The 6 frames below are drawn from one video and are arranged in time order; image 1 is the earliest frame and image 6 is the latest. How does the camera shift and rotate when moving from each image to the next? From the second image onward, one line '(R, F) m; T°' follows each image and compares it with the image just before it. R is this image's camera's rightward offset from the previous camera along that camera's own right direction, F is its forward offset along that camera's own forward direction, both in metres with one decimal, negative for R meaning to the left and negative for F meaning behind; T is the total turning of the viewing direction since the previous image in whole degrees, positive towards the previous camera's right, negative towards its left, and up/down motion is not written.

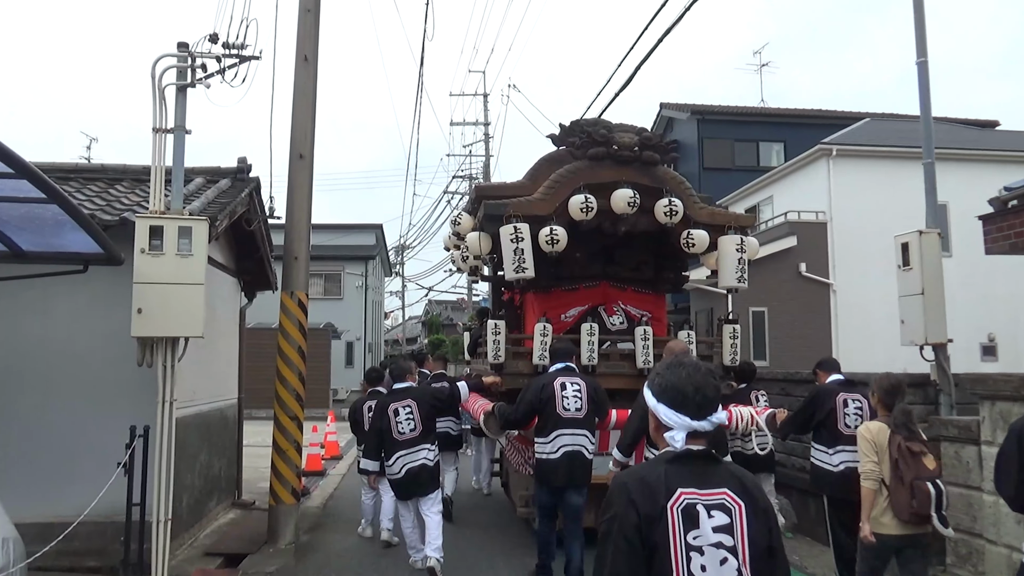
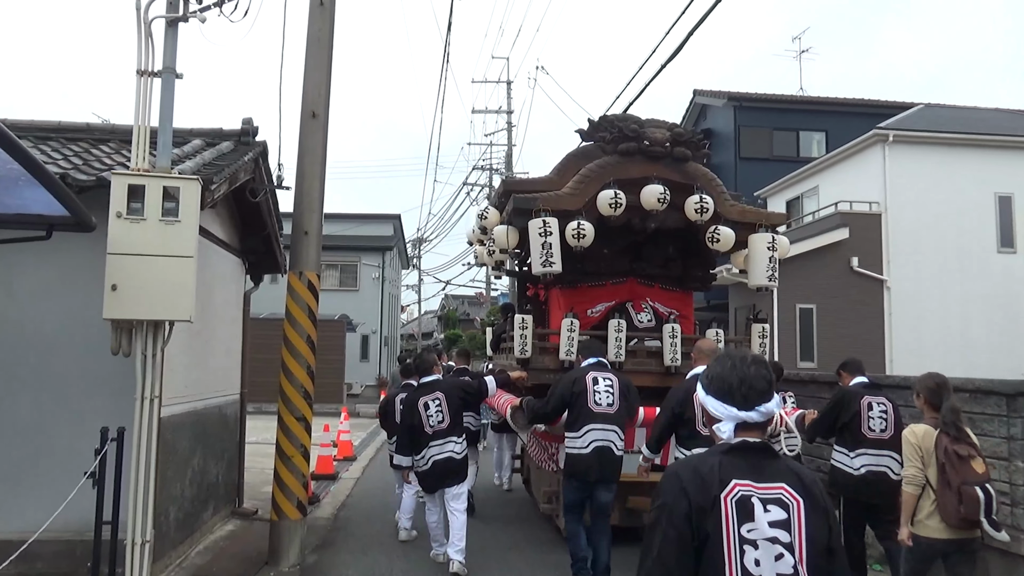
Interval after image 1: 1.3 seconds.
(-0.1, +0.6) m; -1°
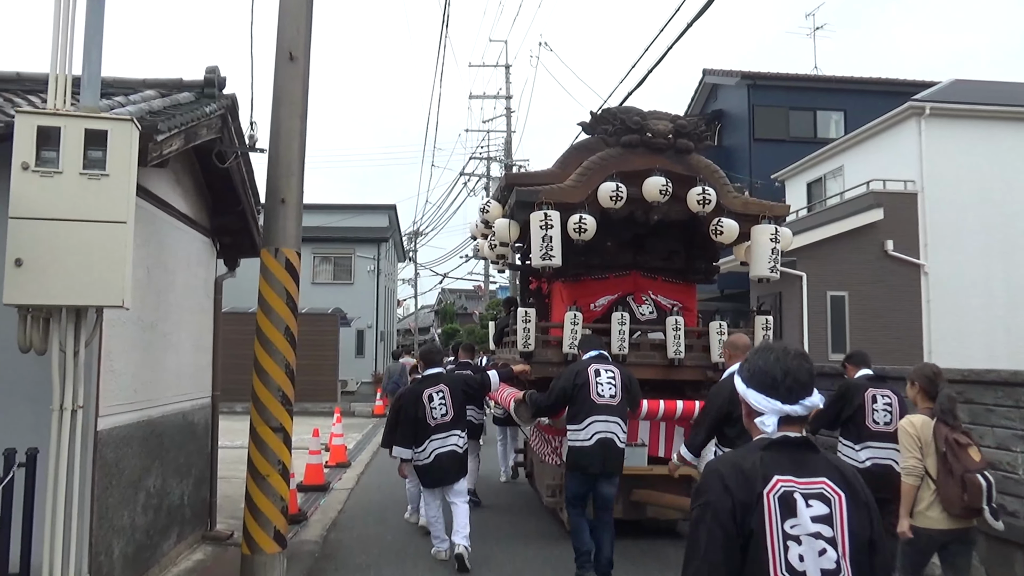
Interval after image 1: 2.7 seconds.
(-0.1, +0.7) m; 0°
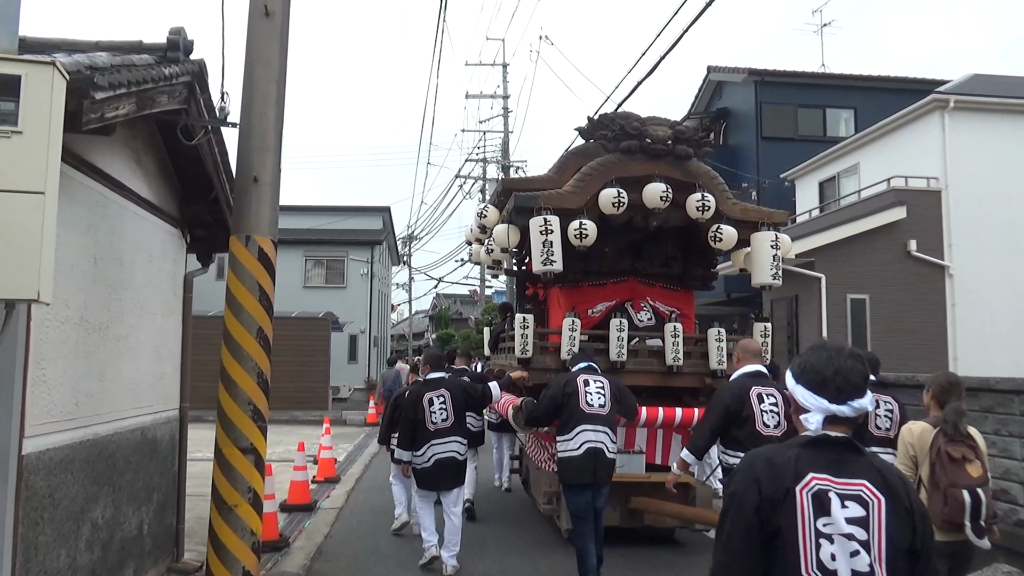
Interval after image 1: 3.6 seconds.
(-0.1, +0.4) m; 0°
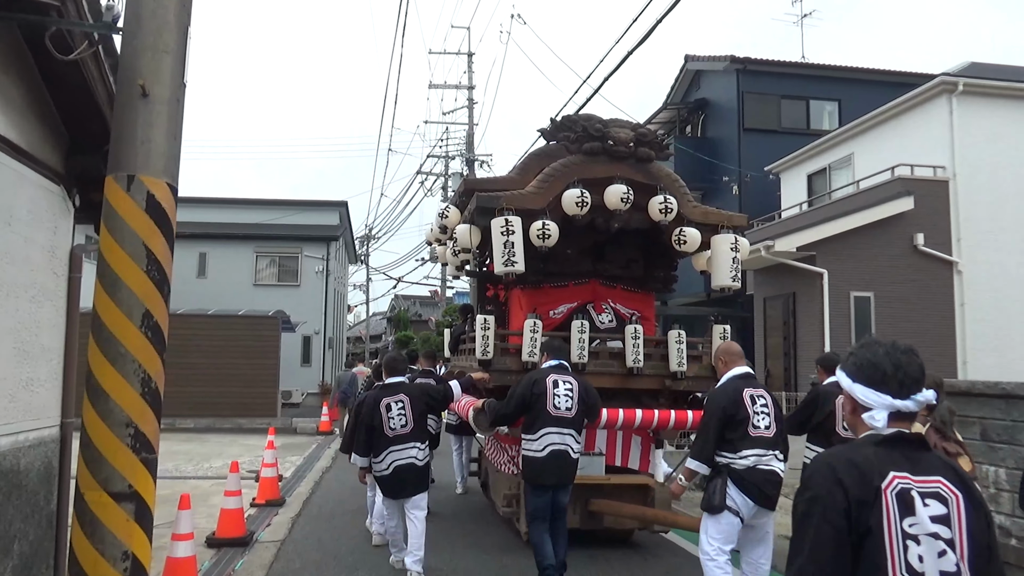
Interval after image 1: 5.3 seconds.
(-0.1, +0.8) m; +3°
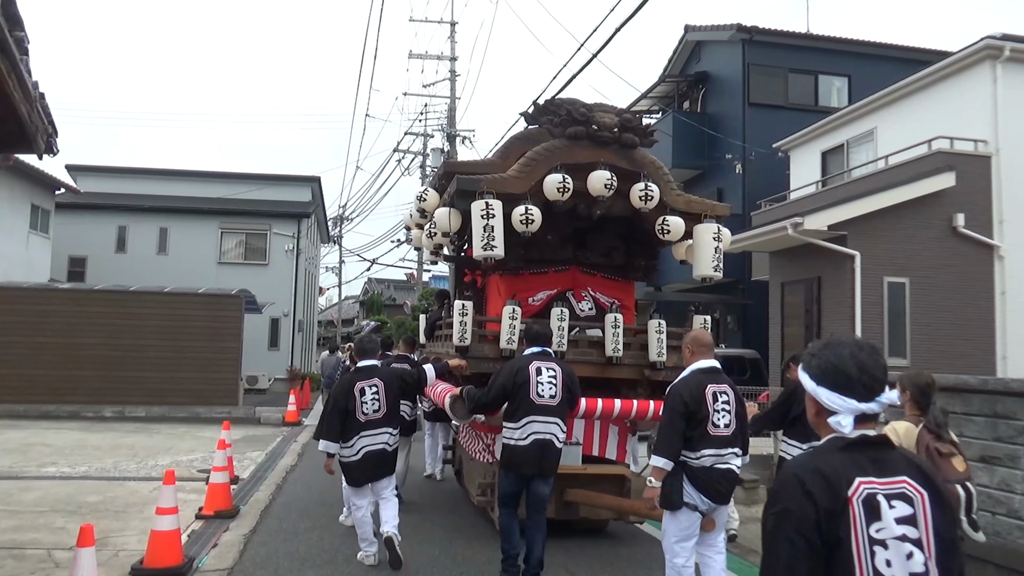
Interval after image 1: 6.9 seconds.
(-0.1, +0.8) m; +2°
